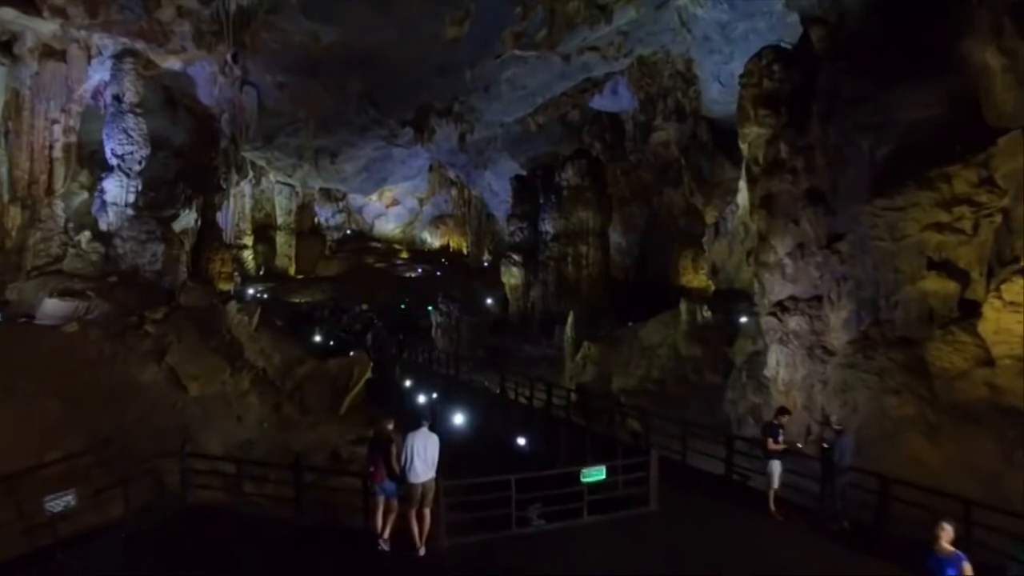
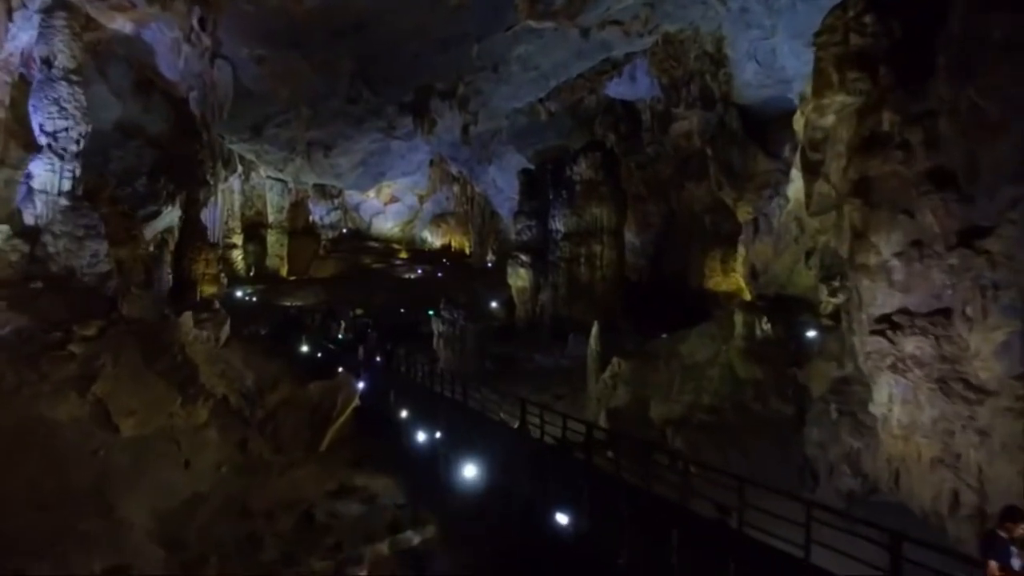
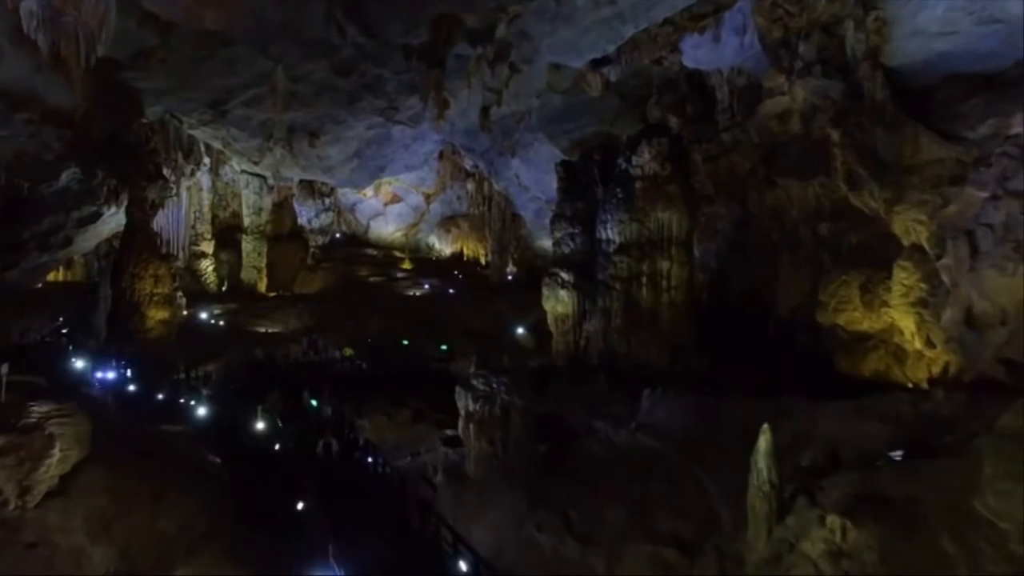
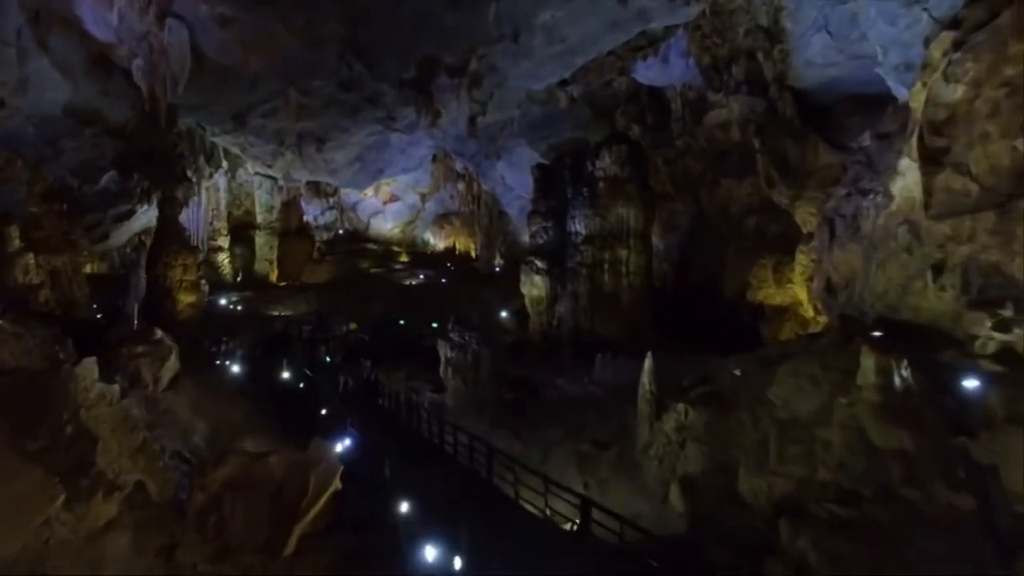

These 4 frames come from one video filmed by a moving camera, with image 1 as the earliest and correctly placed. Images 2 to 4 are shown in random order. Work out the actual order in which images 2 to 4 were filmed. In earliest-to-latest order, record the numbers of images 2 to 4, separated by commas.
2, 4, 3
